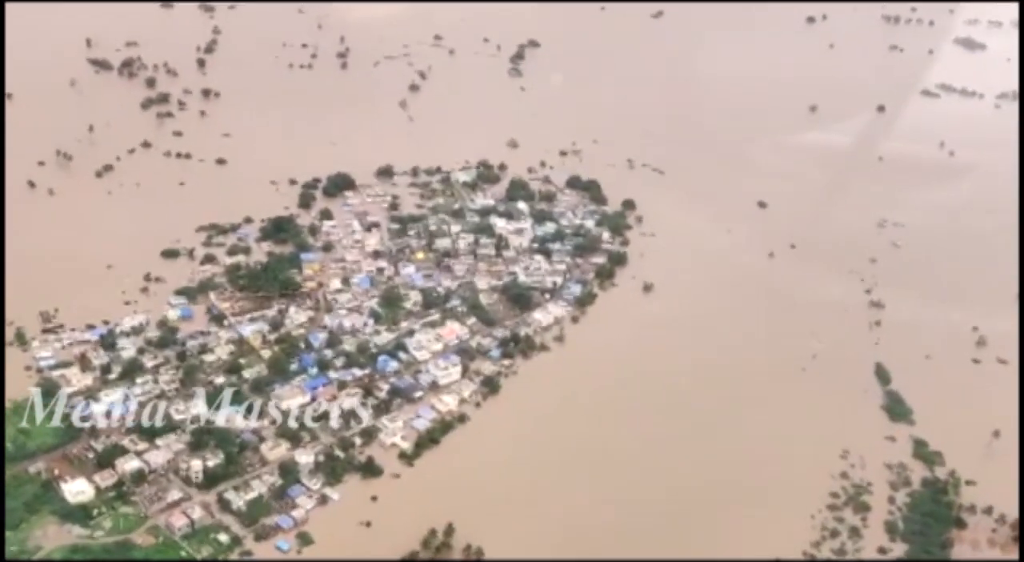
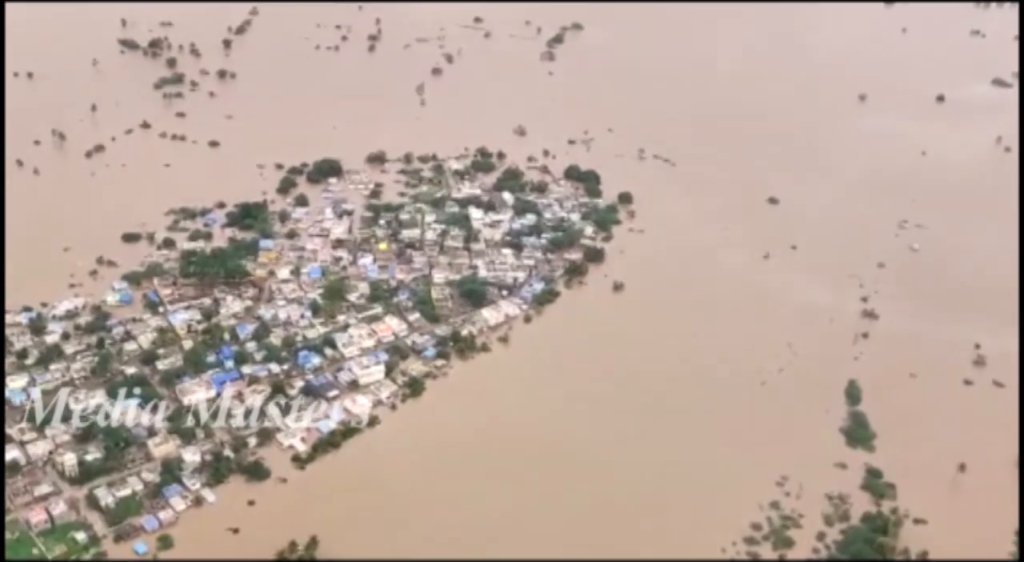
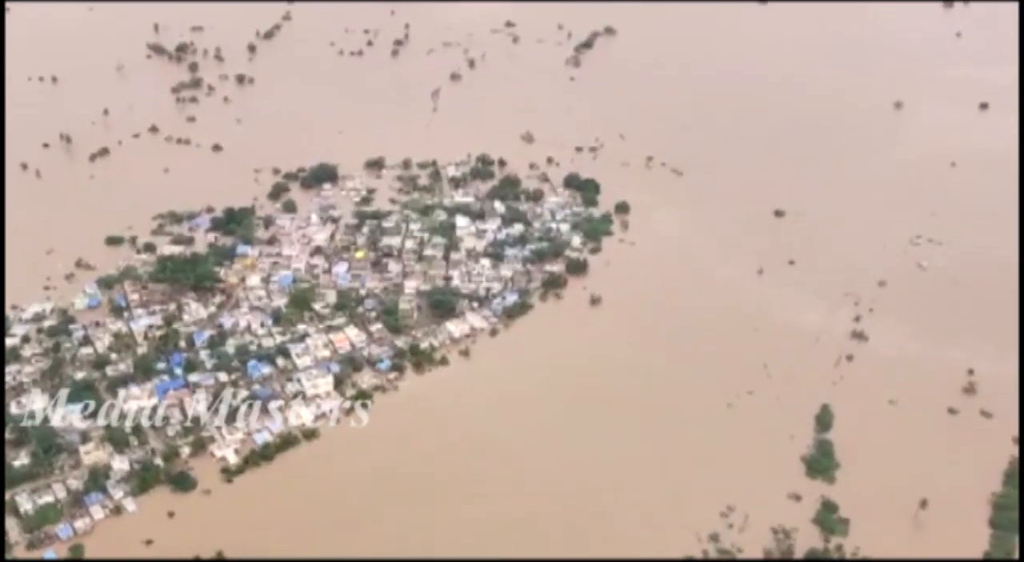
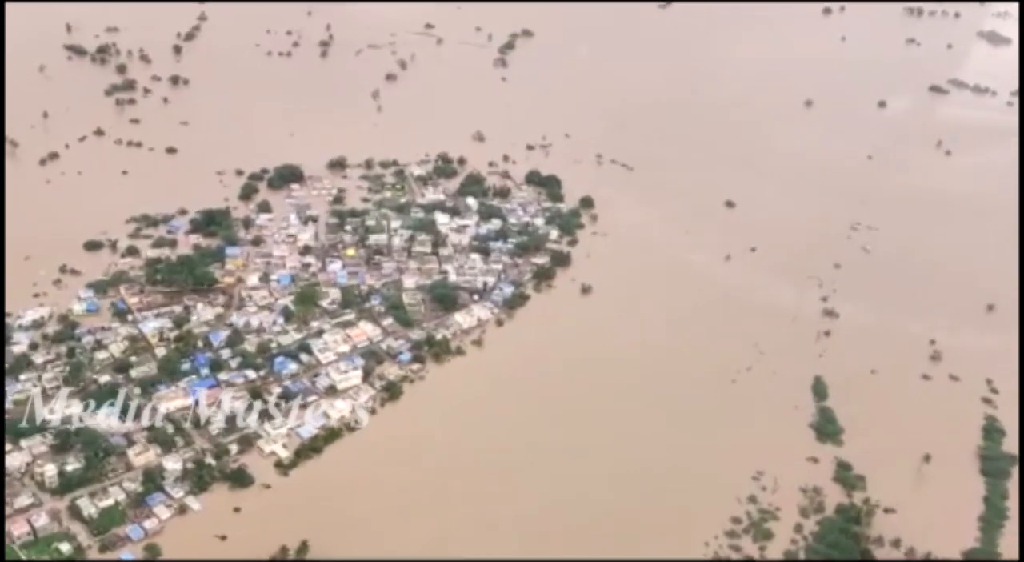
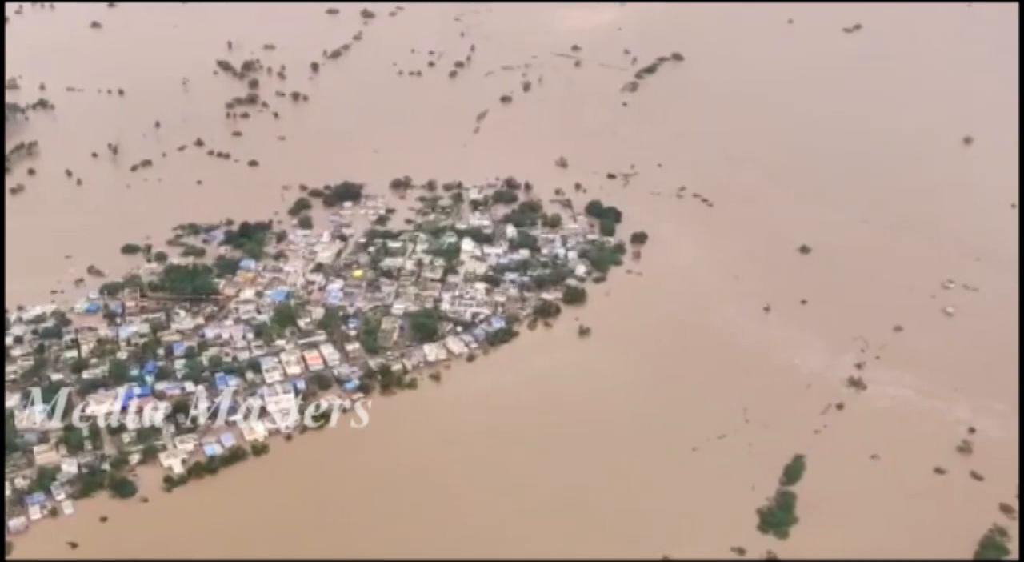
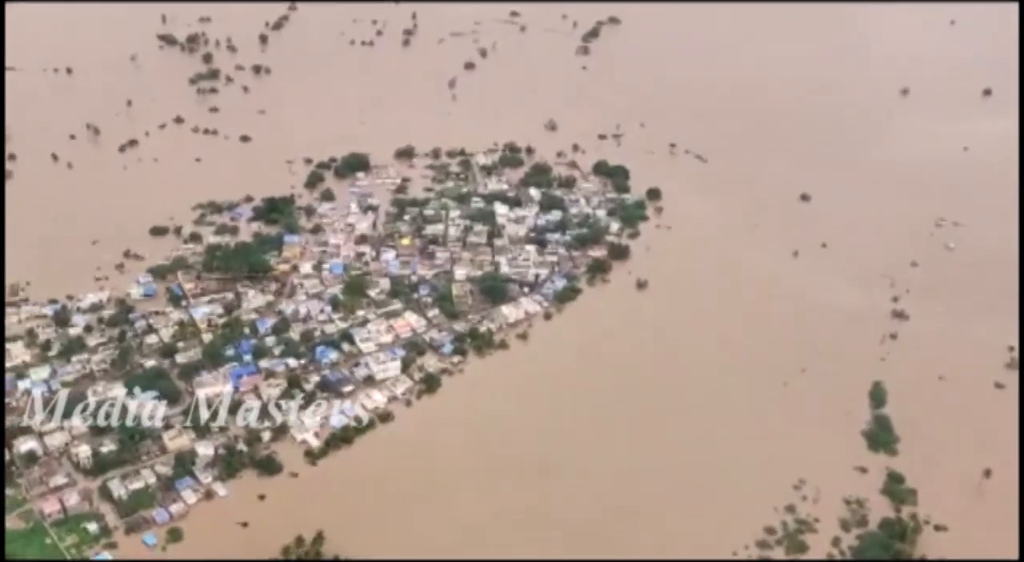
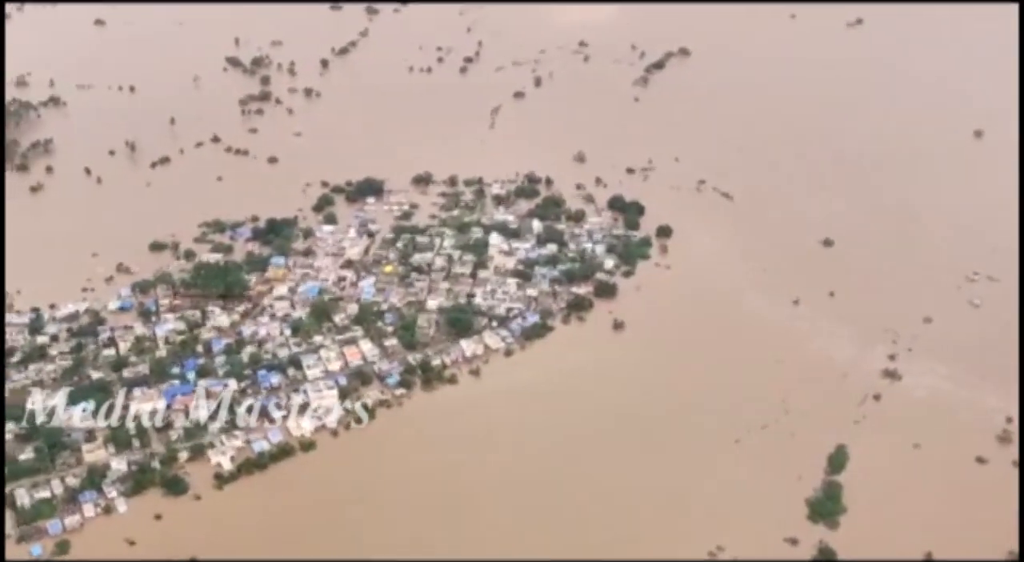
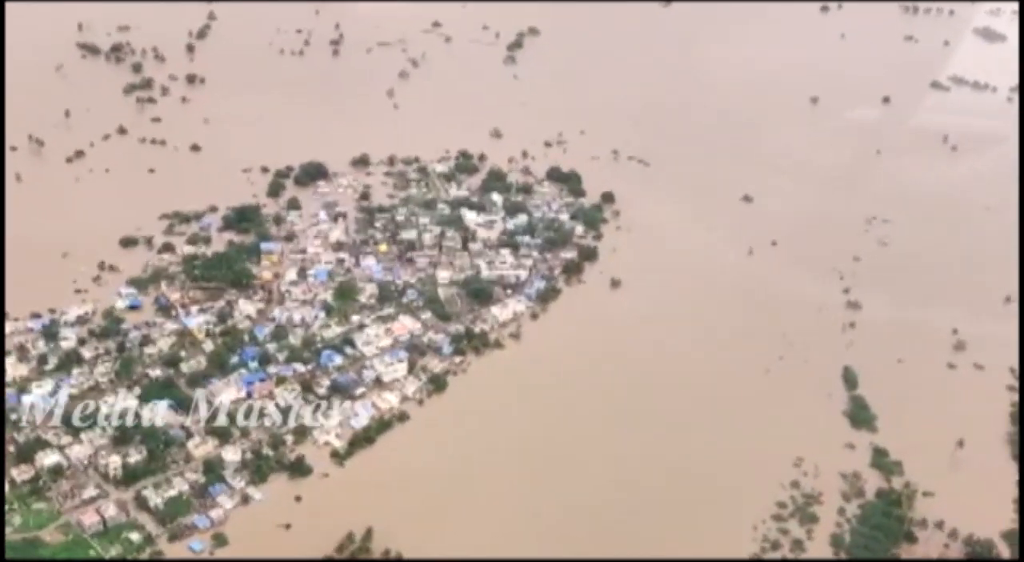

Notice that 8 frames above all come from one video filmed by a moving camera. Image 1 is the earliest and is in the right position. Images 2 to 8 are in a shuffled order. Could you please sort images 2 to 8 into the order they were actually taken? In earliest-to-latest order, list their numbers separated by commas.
8, 4, 2, 6, 3, 7, 5
